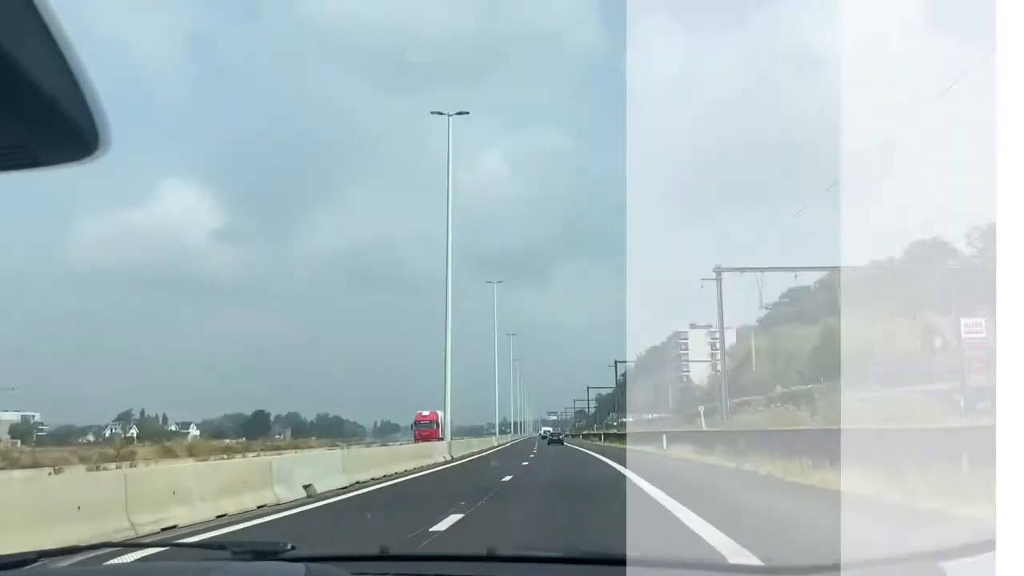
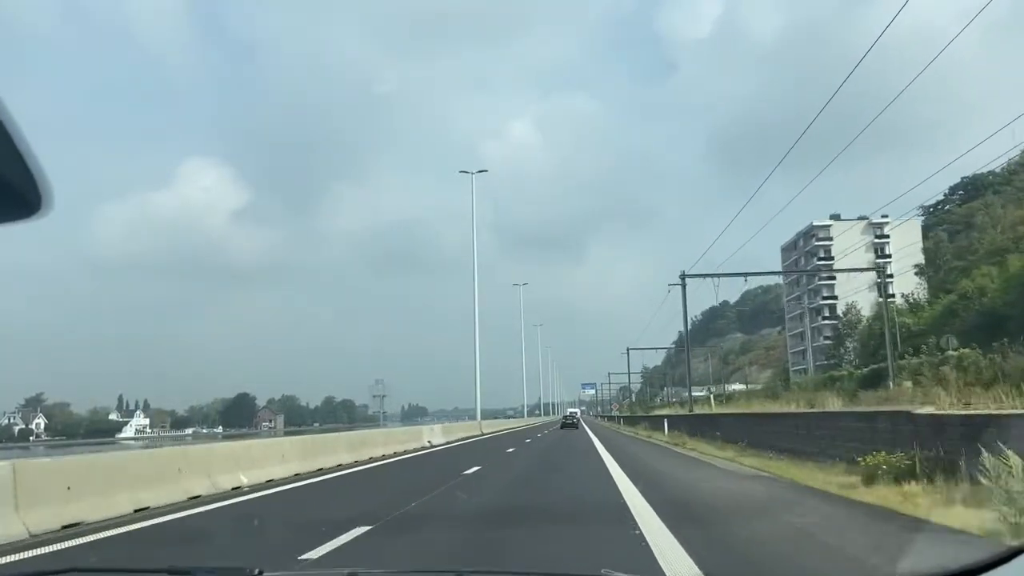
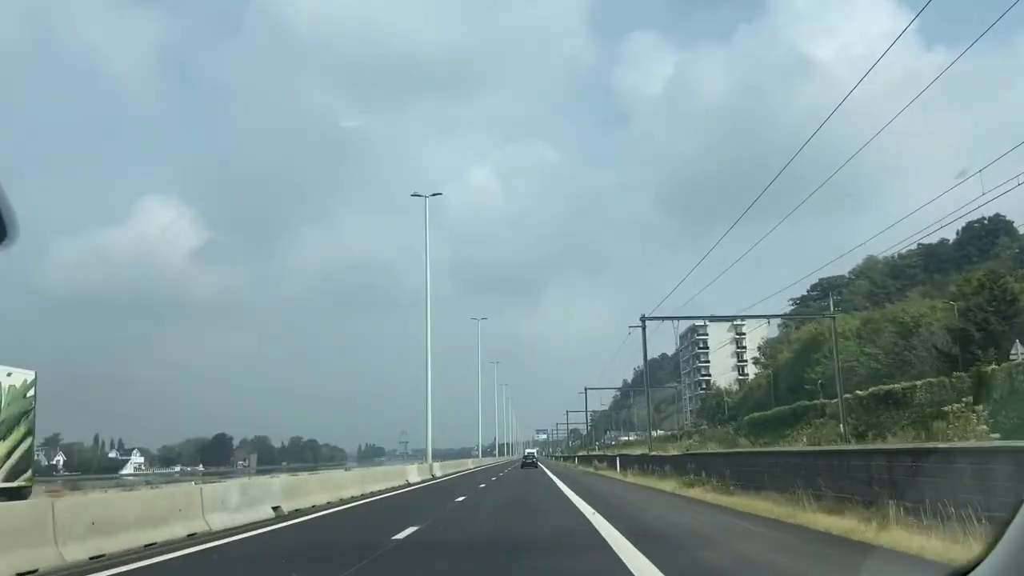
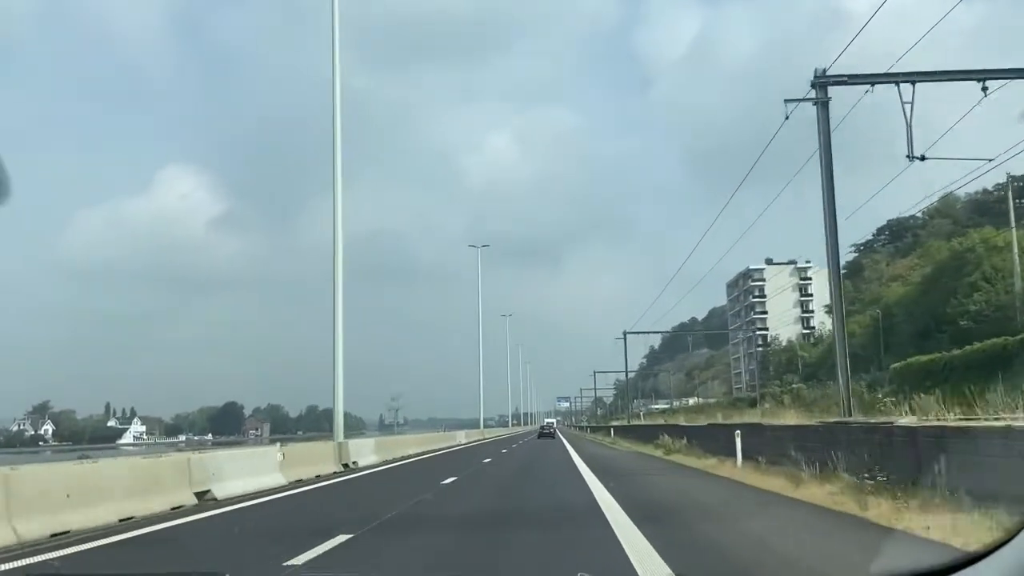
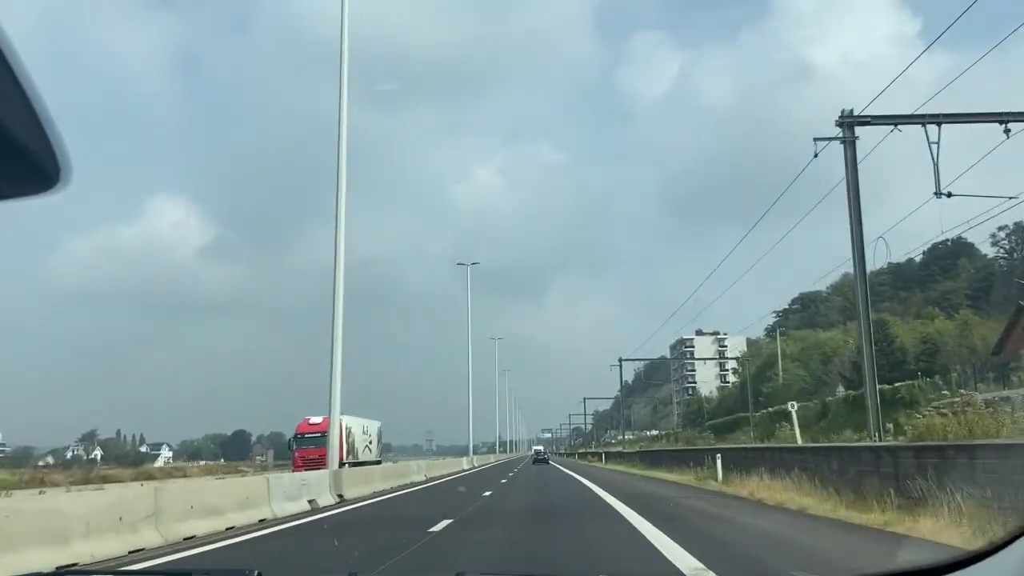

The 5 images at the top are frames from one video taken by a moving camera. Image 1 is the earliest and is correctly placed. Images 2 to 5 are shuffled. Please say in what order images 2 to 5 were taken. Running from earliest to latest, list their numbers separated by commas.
5, 3, 4, 2
